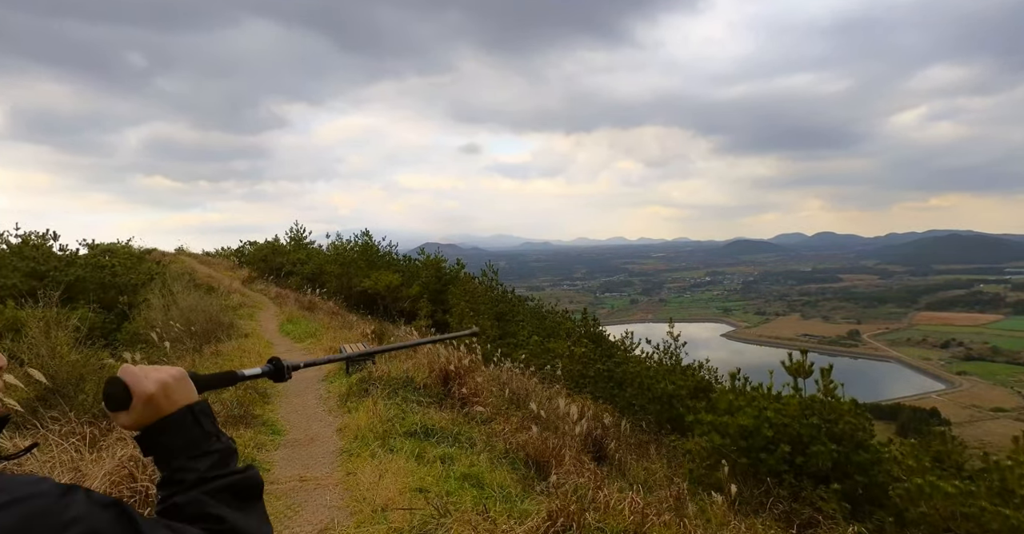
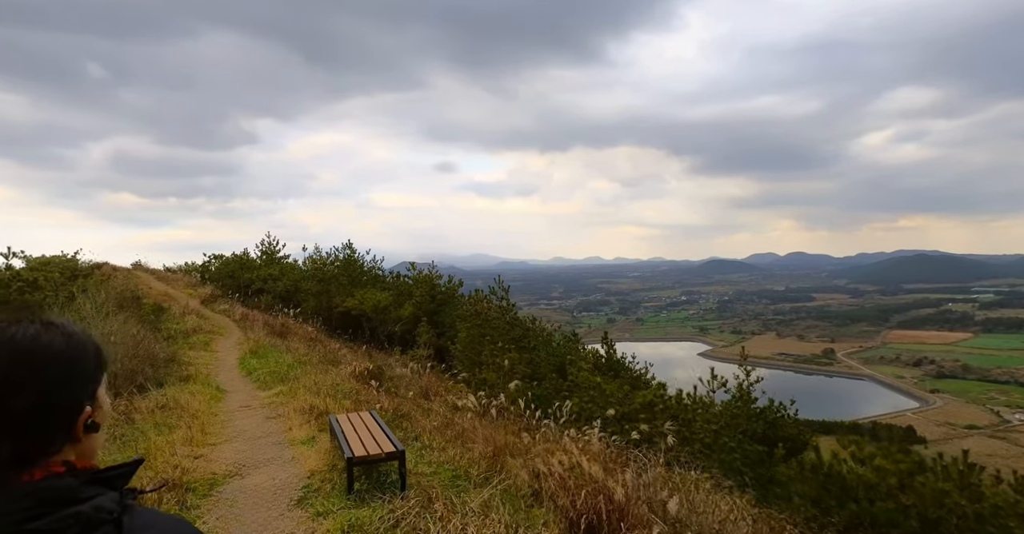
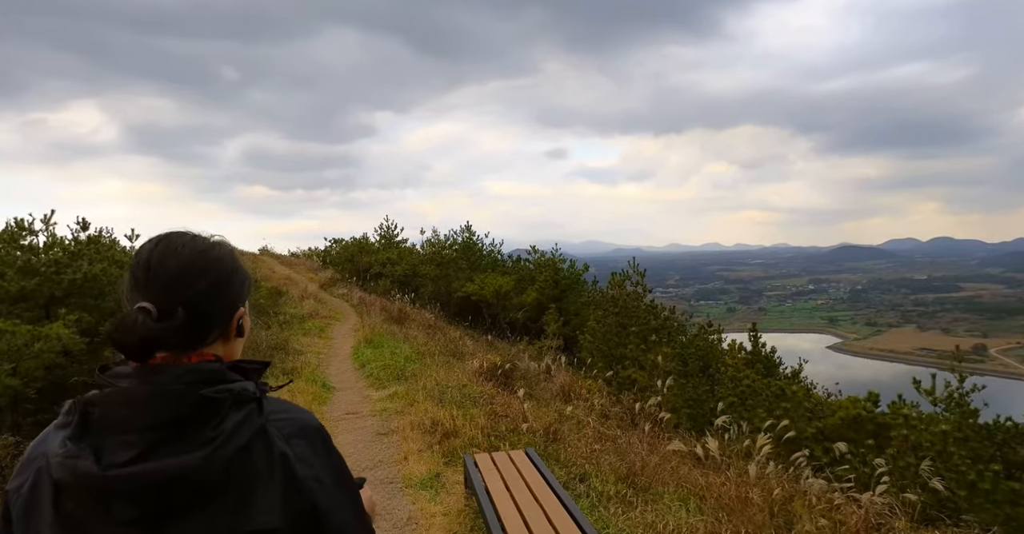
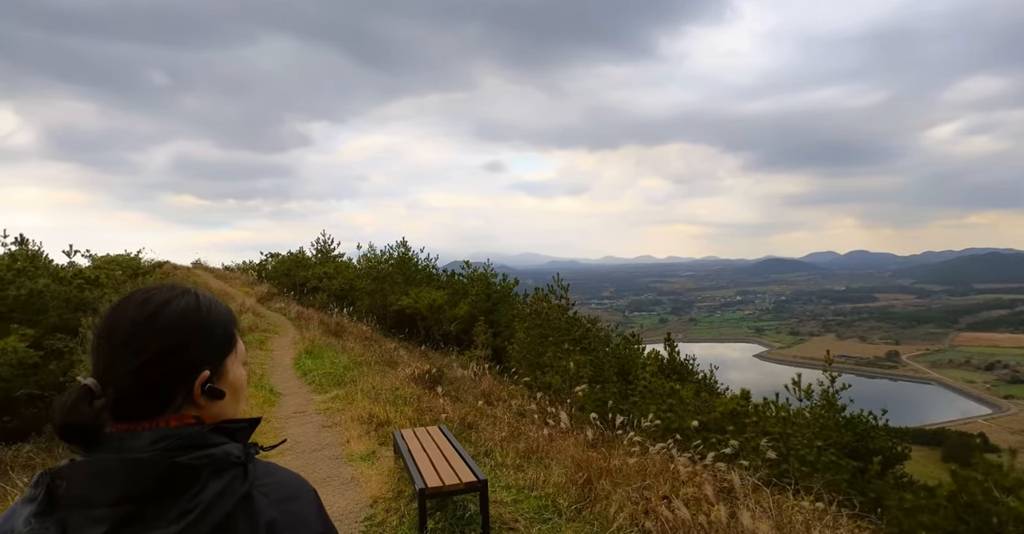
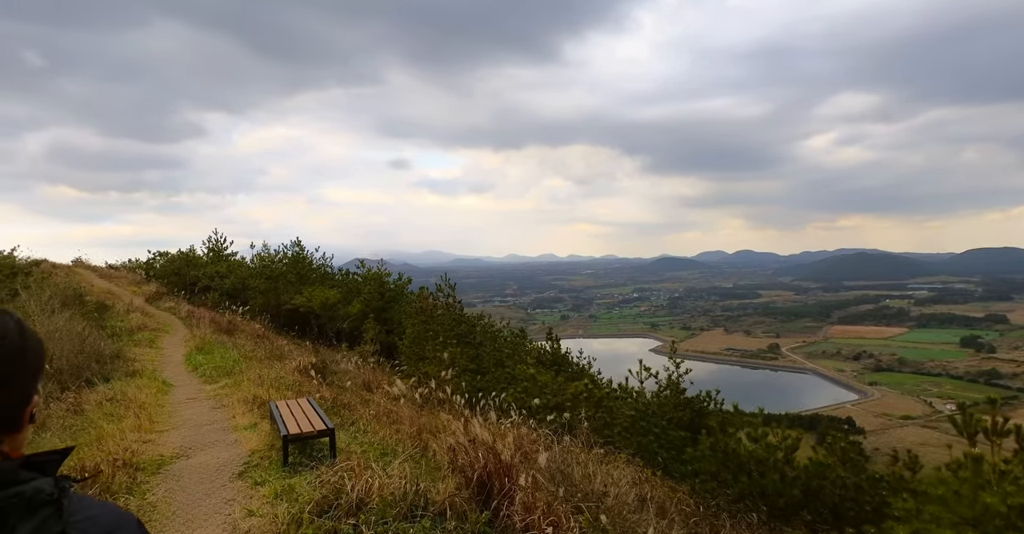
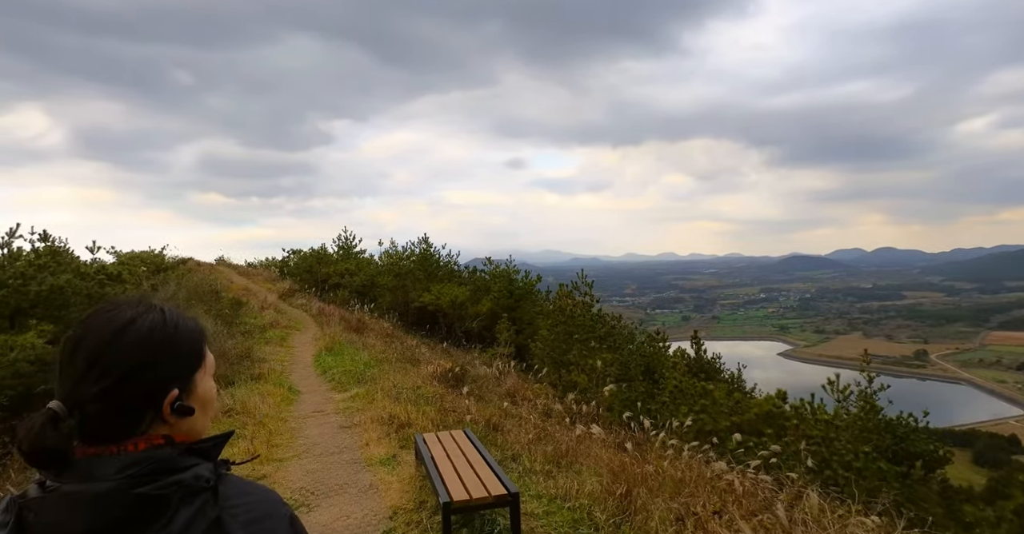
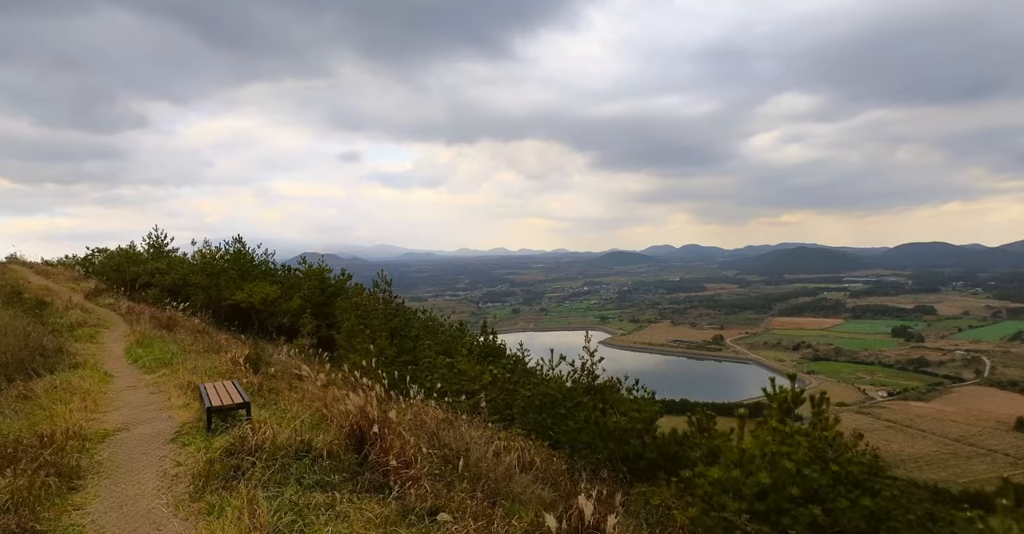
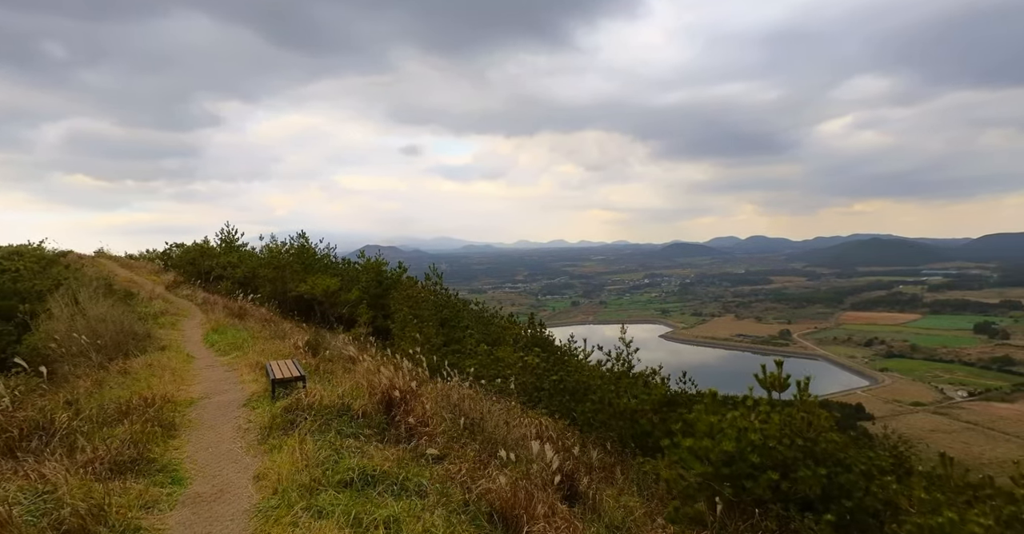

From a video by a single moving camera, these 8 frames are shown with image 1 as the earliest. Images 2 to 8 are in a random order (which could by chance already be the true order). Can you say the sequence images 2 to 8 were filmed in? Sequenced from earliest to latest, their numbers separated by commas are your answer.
8, 7, 5, 2, 4, 6, 3
